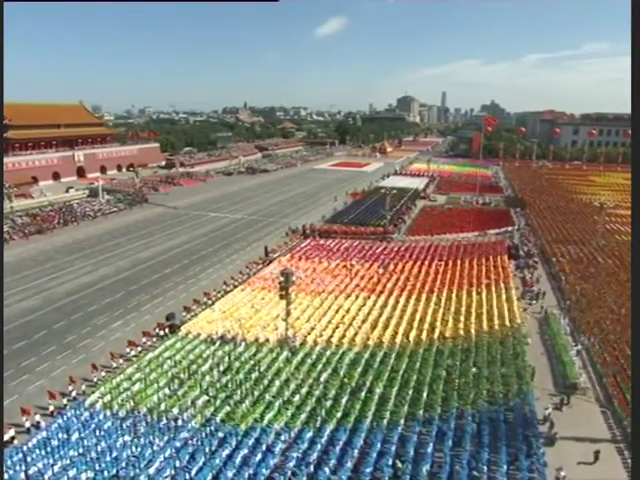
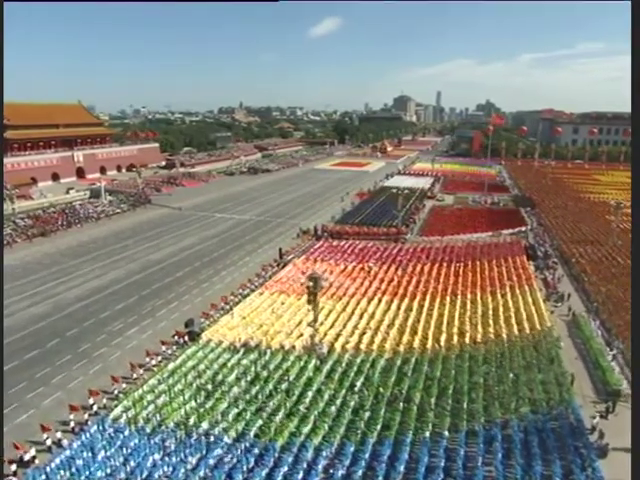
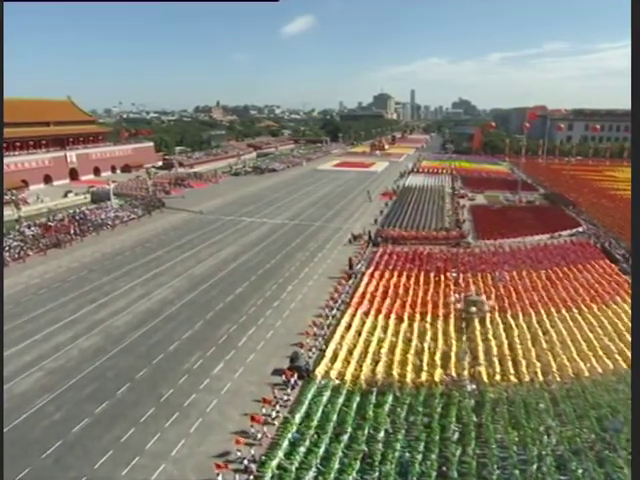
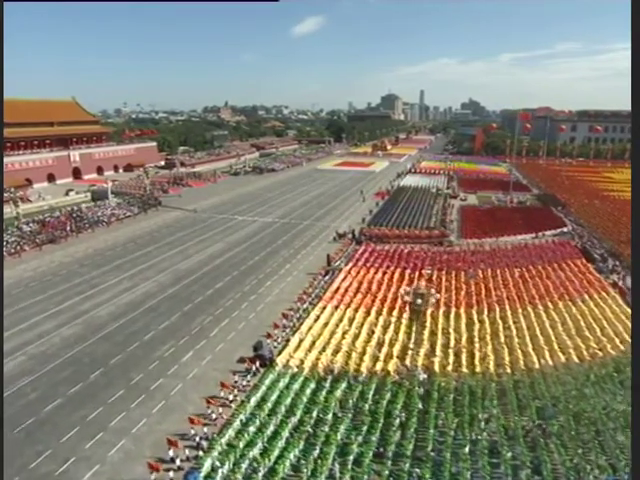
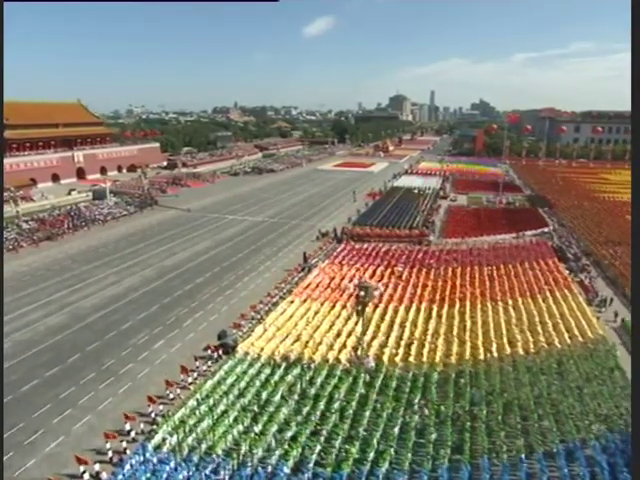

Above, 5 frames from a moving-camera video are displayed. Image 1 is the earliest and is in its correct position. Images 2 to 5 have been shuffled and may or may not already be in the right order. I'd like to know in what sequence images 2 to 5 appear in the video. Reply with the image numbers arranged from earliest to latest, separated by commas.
2, 5, 4, 3
